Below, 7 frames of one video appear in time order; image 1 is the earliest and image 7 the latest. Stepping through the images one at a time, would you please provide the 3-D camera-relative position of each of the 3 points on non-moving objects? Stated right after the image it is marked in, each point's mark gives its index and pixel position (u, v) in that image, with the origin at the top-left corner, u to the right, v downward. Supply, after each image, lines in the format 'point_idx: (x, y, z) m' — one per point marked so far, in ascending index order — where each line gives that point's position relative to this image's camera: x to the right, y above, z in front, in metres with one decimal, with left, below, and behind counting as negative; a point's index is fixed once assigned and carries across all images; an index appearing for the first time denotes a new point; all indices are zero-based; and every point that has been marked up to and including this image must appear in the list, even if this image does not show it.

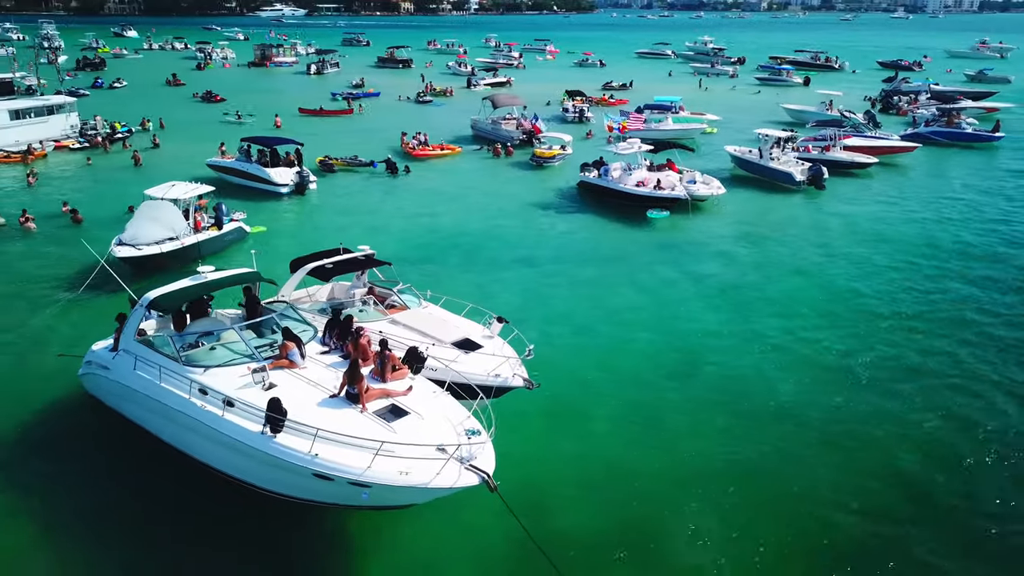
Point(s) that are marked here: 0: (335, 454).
0: (-2.5, -2.3, +11.3) m
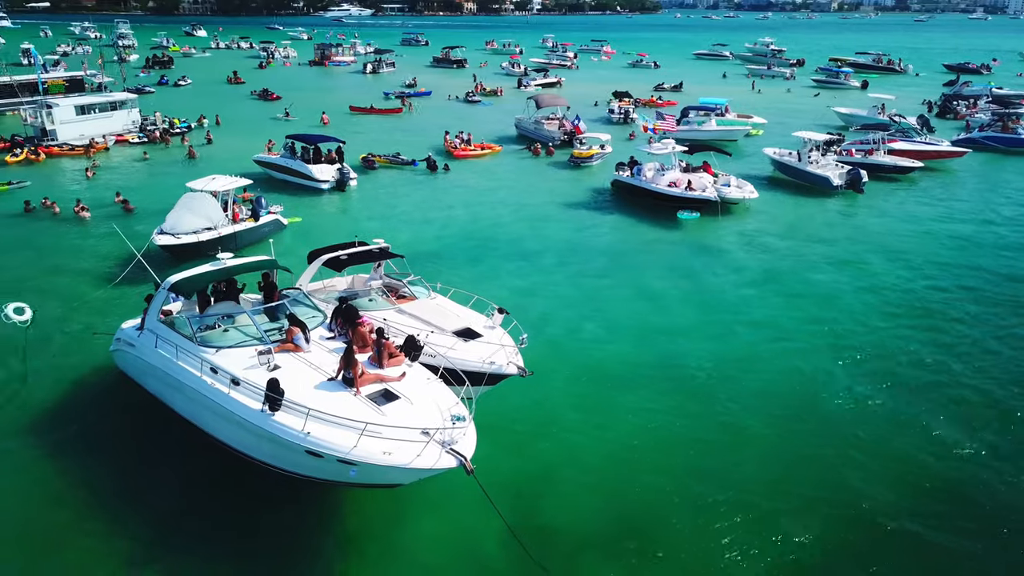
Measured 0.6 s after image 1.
0: (-2.8, -2.2, +12.0) m
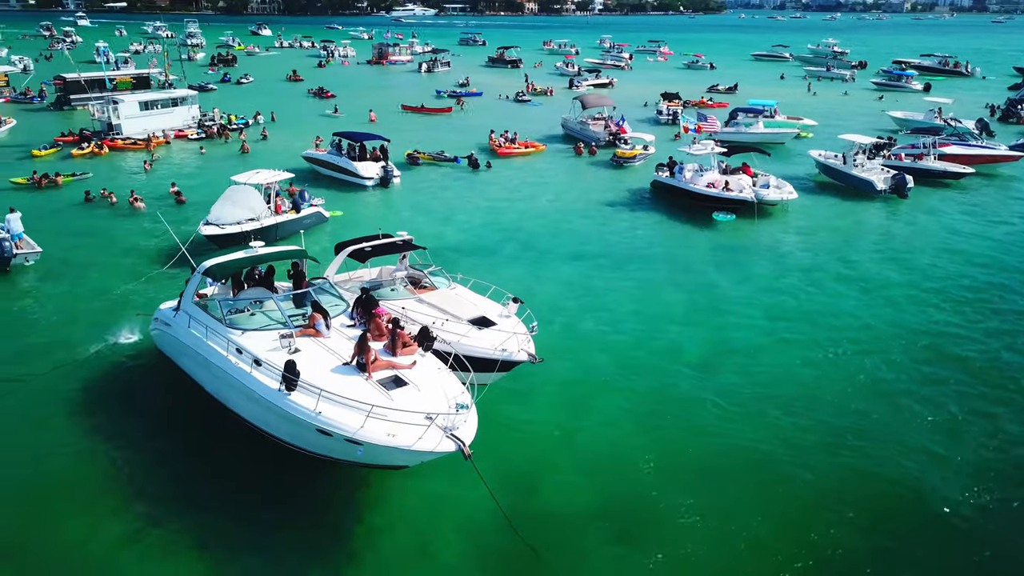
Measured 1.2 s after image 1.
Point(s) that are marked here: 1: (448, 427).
0: (-2.8, -2.0, +12.6) m
1: (-1.0, -2.1, +12.5) m
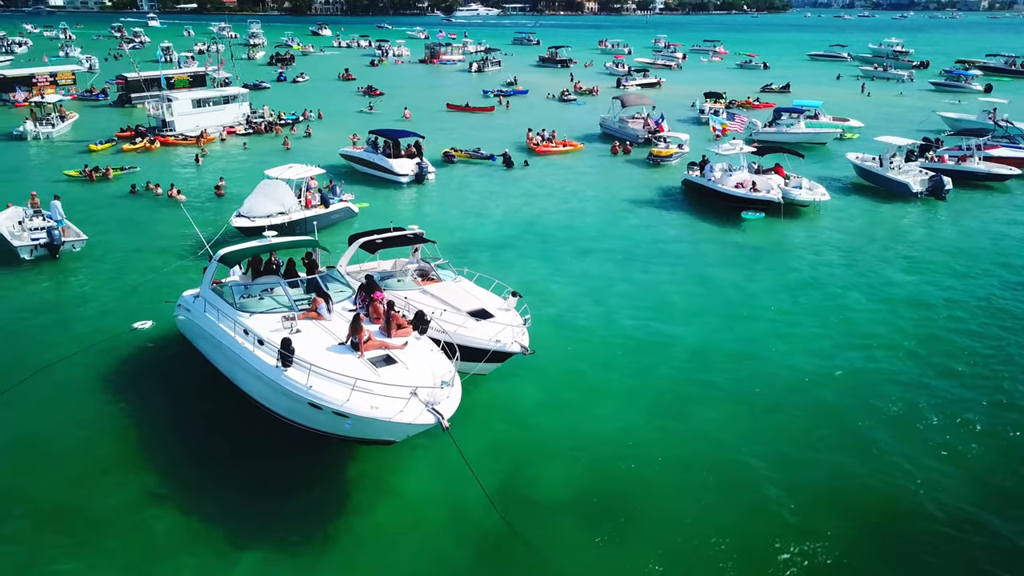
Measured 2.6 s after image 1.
0: (-3.1, -1.8, +13.2) m
1: (-1.3, -2.0, +13.0) m
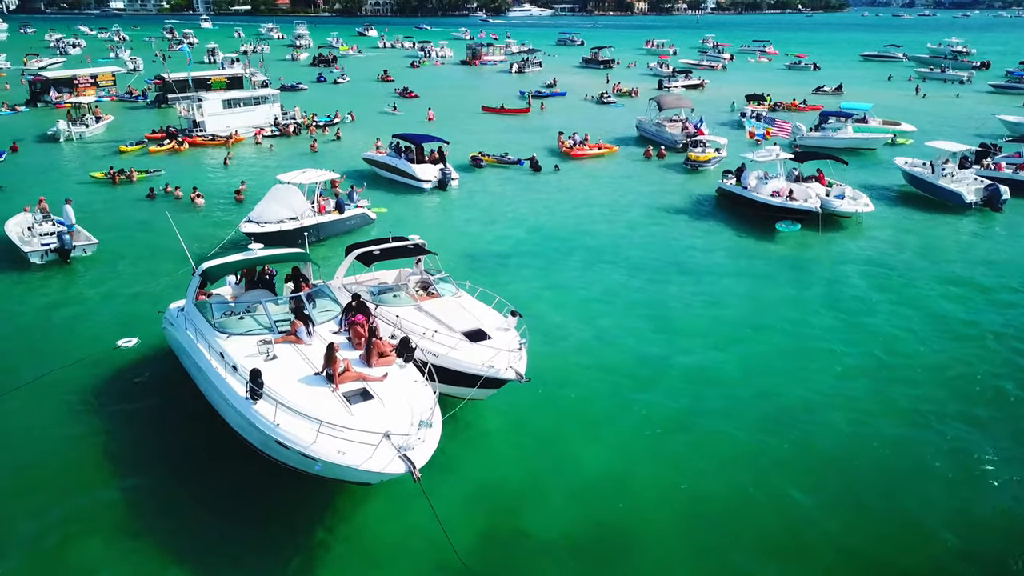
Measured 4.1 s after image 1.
0: (-3.3, -2.1, +12.2) m
1: (-1.6, -2.3, +11.9) m
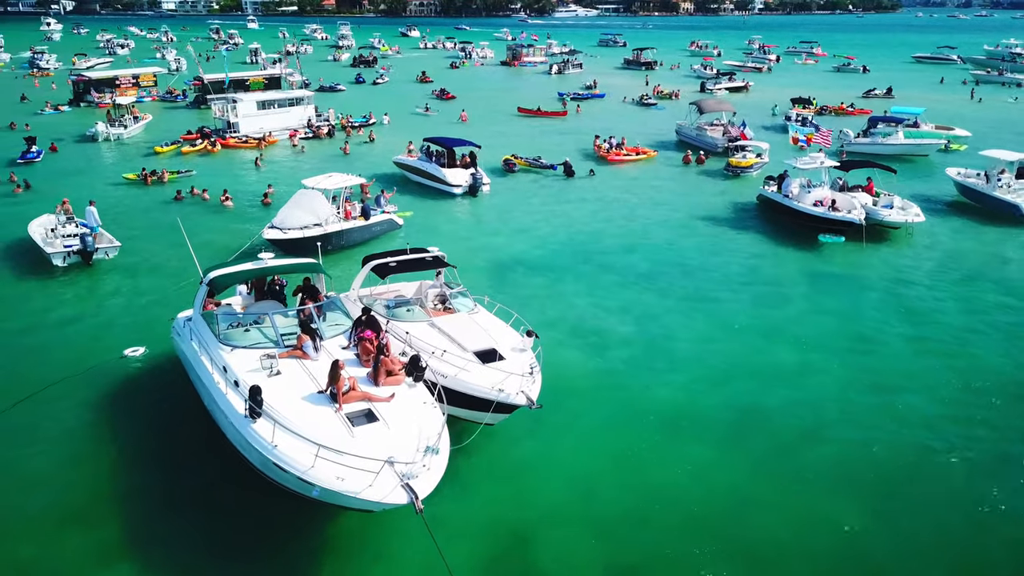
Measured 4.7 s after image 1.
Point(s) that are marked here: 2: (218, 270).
0: (-3.2, -2.3, +11.5) m
1: (-1.5, -2.6, +11.1) m
2: (-5.7, +0.3, +15.8) m
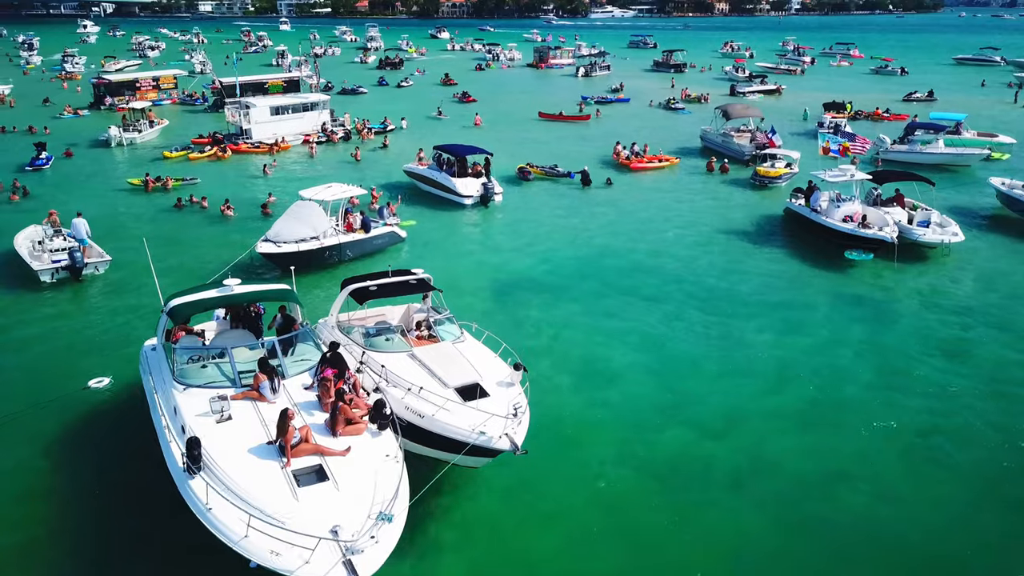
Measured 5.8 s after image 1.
0: (-3.6, -2.8, +10.2) m
1: (-1.9, -3.1, +9.7) m
2: (-5.9, -0.1, +14.6) m
